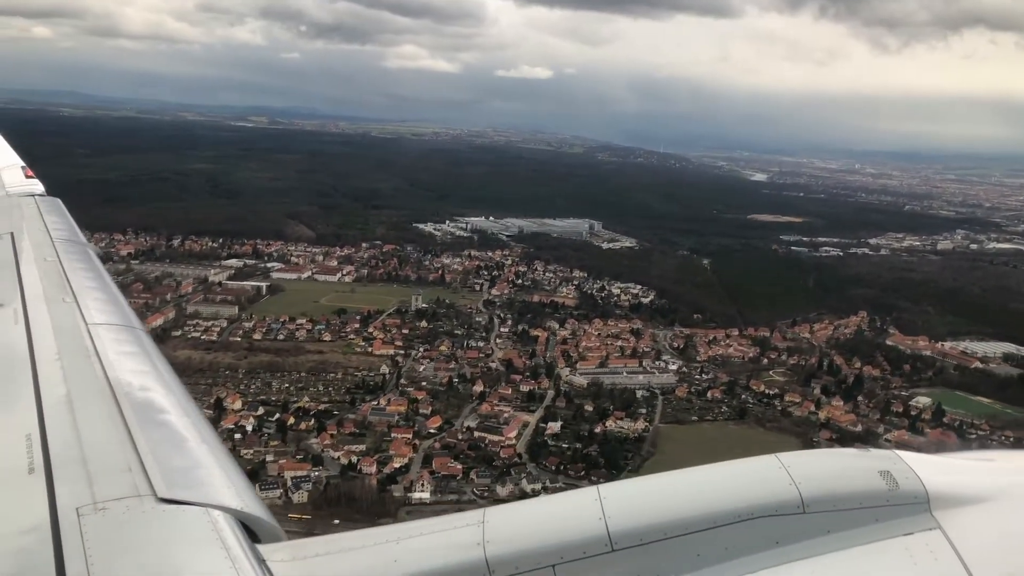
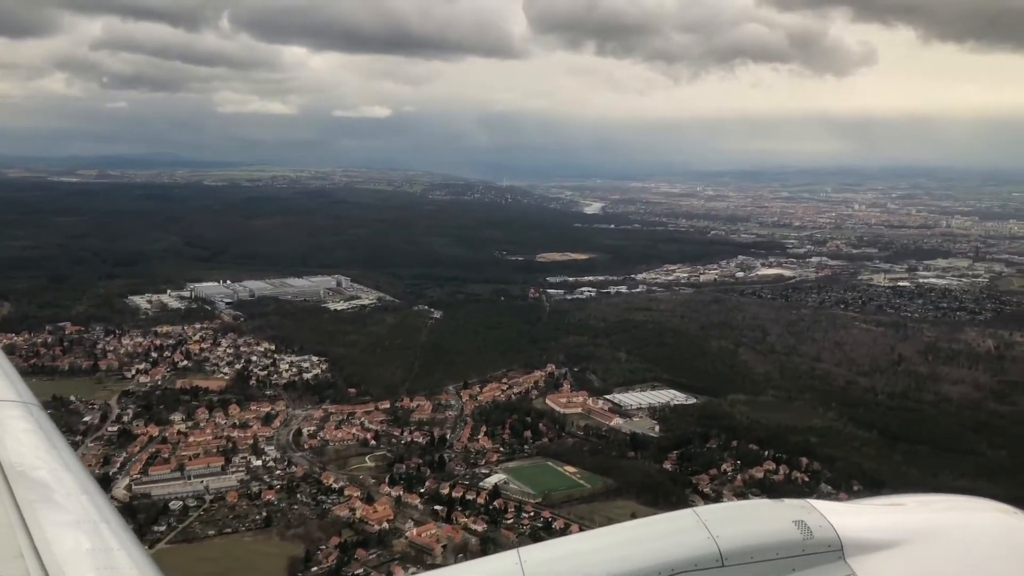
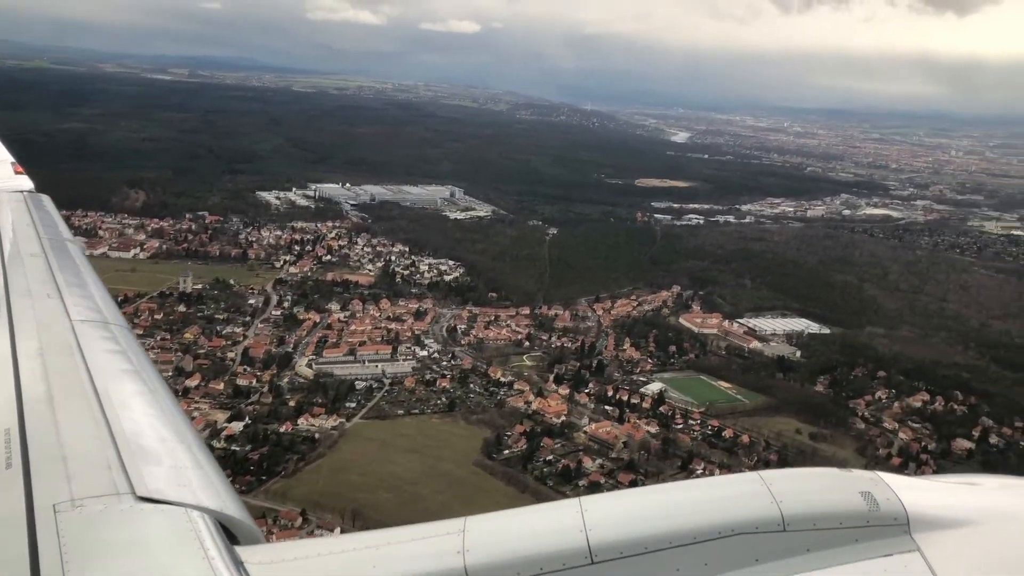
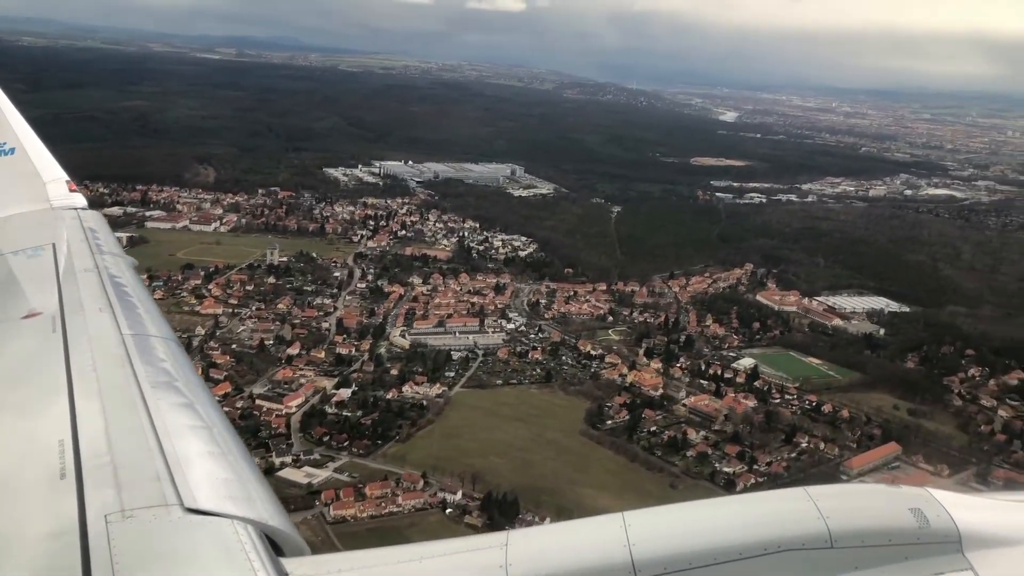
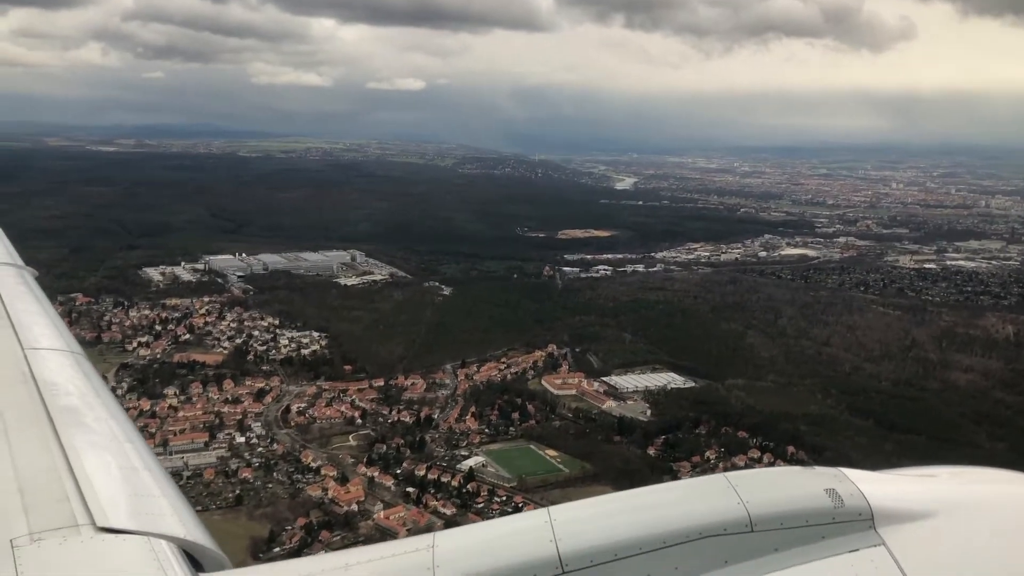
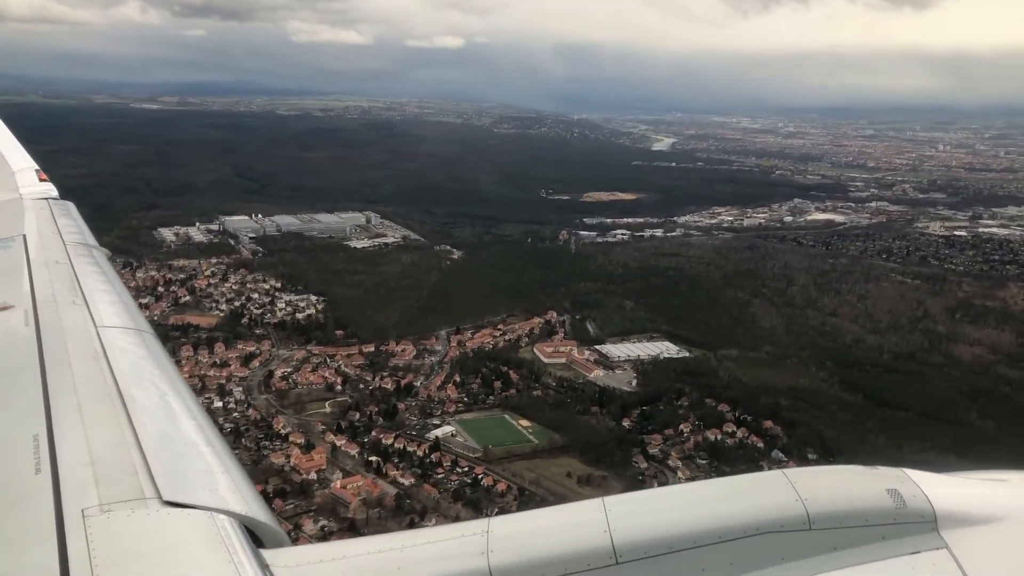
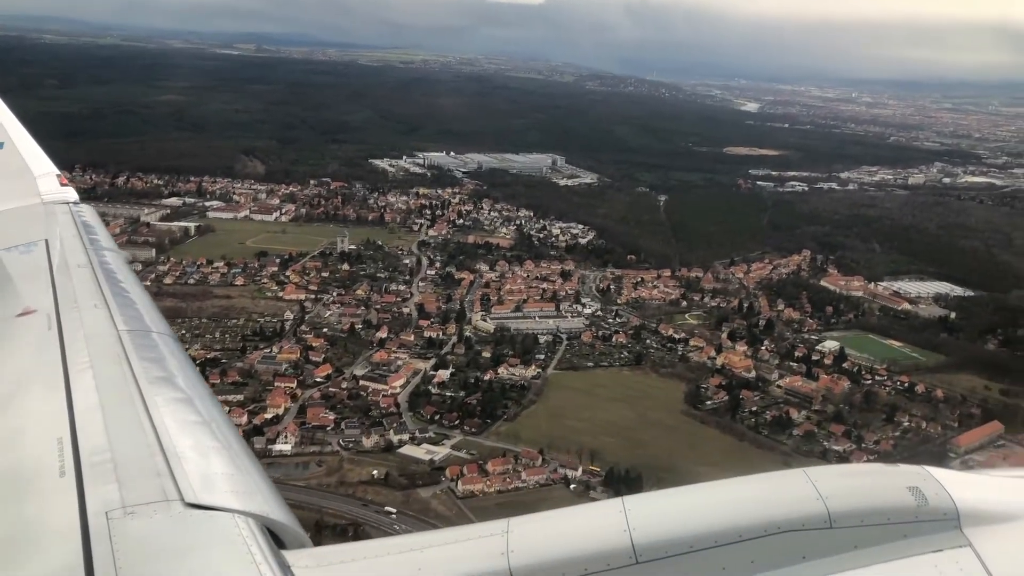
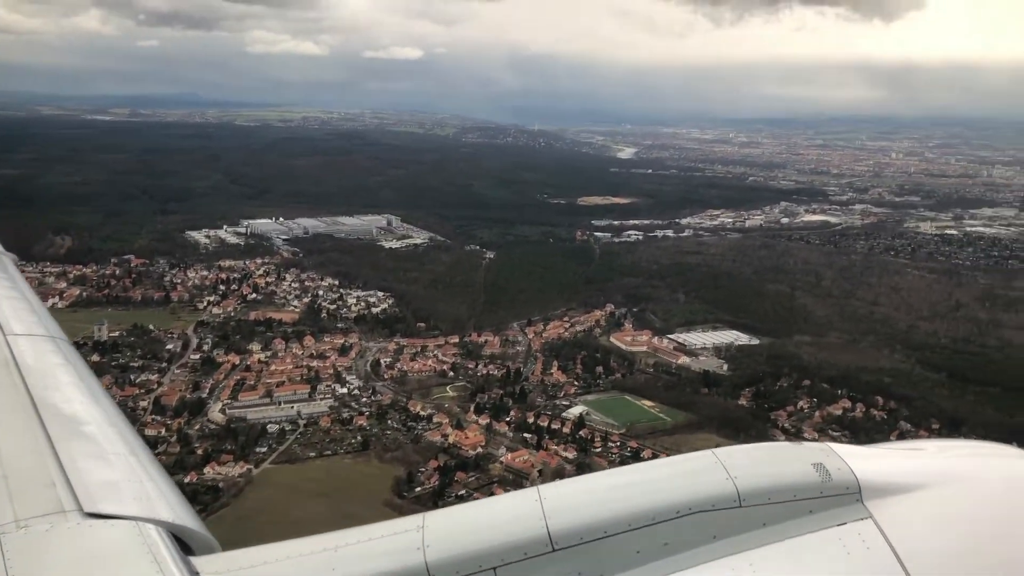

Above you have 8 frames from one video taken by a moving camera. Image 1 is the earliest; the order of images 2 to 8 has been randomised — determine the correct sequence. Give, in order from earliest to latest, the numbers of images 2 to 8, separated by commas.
7, 4, 3, 8, 2, 5, 6
